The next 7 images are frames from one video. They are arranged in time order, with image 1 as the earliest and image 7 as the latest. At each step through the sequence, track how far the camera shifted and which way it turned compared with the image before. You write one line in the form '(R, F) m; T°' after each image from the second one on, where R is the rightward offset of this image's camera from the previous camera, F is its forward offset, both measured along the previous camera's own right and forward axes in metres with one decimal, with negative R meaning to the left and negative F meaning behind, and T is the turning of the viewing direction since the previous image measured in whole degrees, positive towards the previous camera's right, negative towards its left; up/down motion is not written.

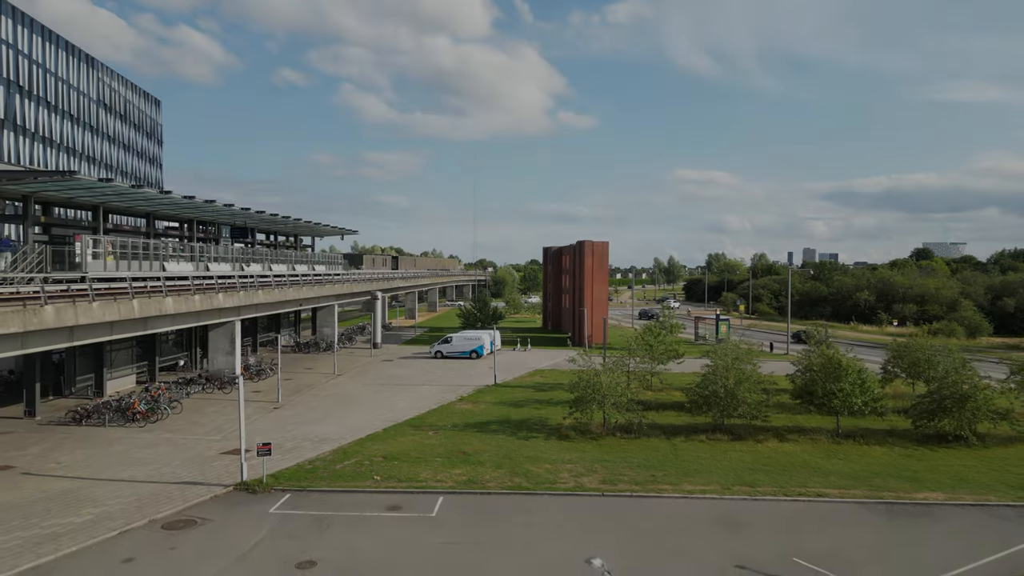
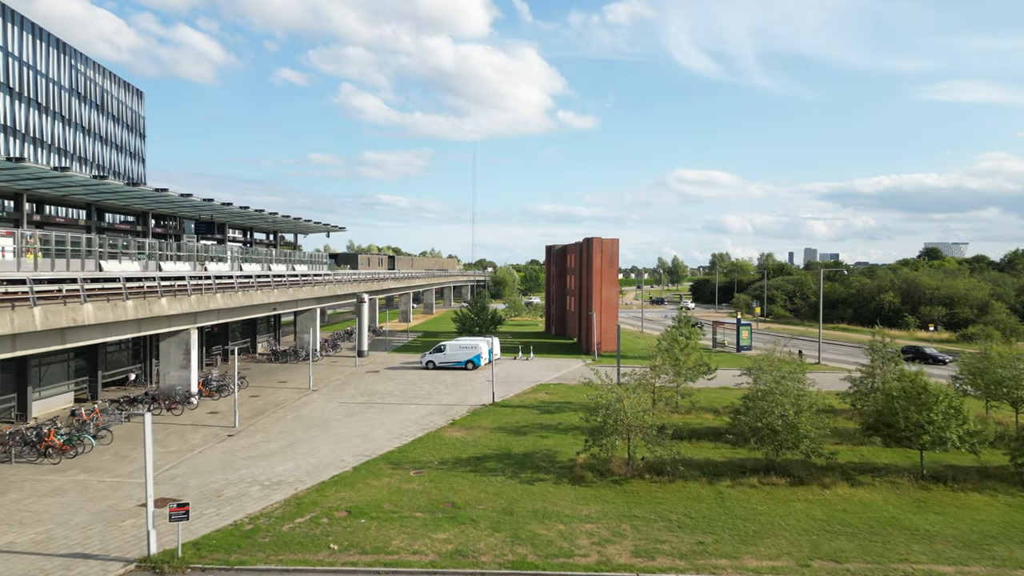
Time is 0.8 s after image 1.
(0.0, +5.2) m; 0°
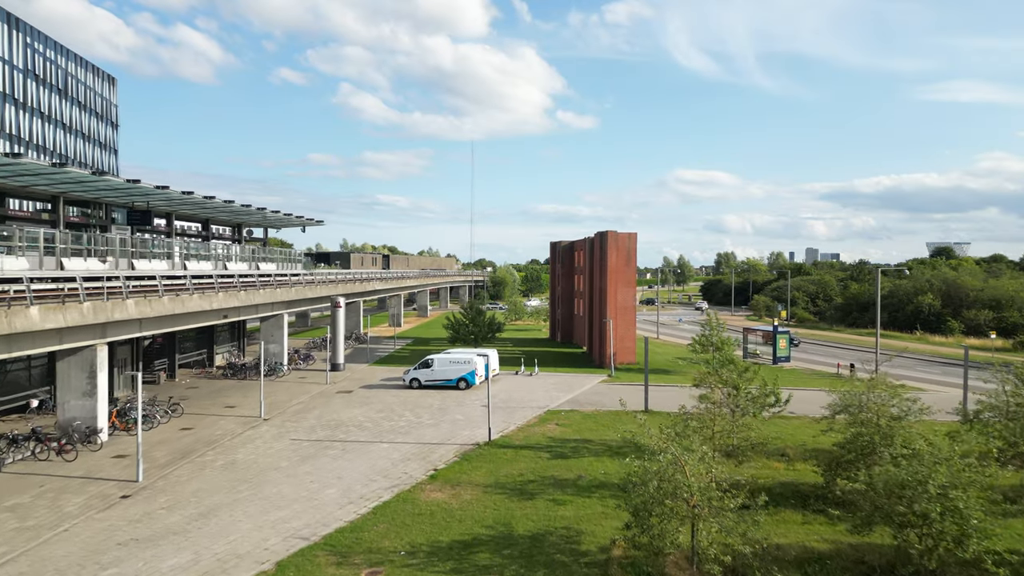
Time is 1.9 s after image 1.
(-0.1, +7.1) m; 0°
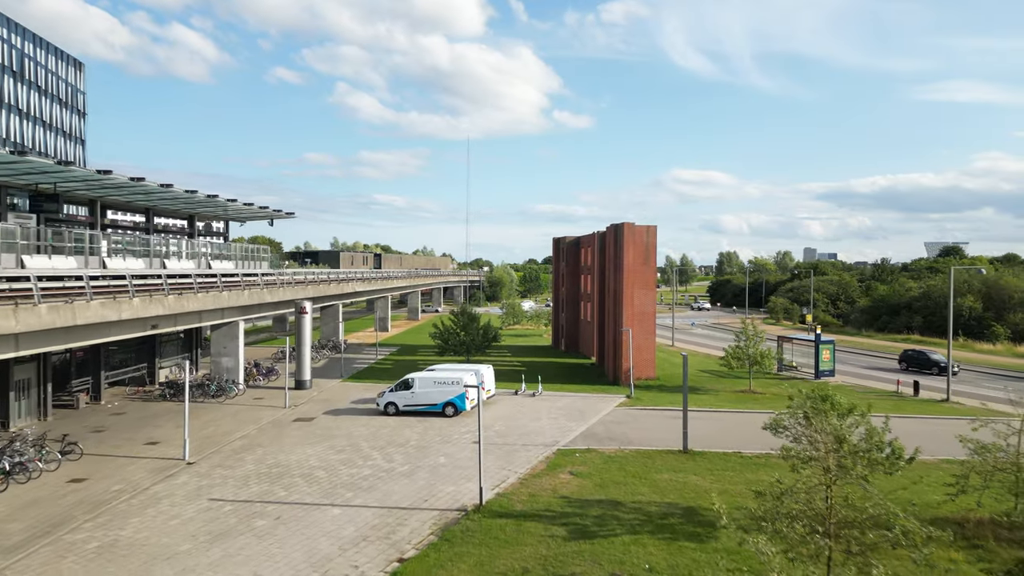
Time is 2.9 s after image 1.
(-0.1, +6.5) m; 0°
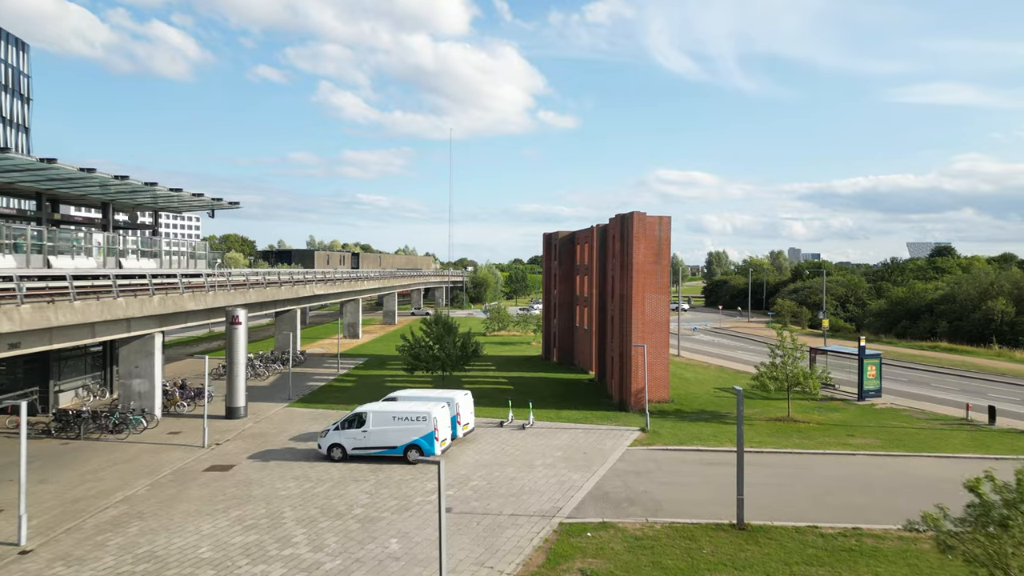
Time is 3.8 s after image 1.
(0.0, +6.6) m; +1°
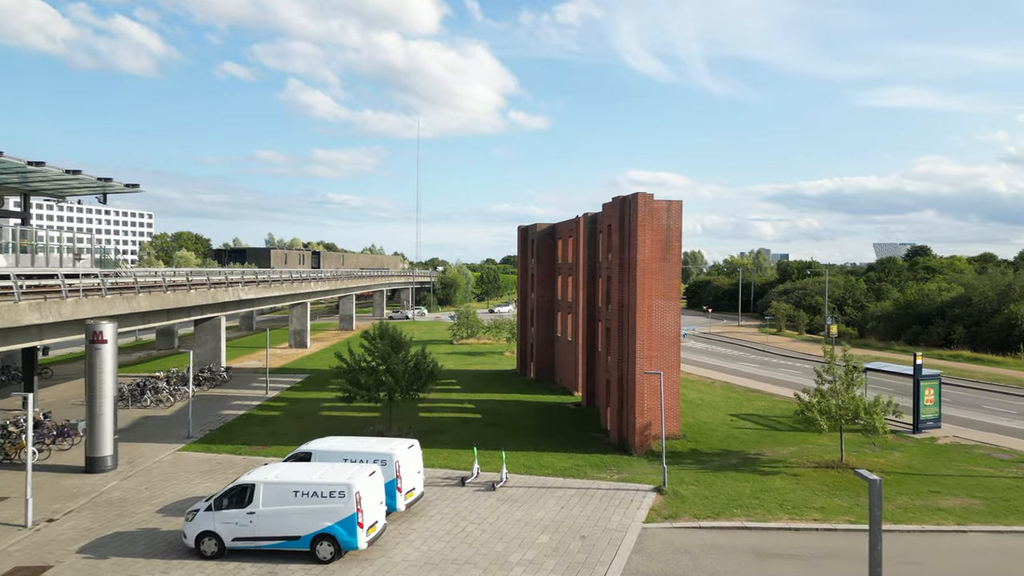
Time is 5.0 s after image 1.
(+0.2, +7.1) m; +2°
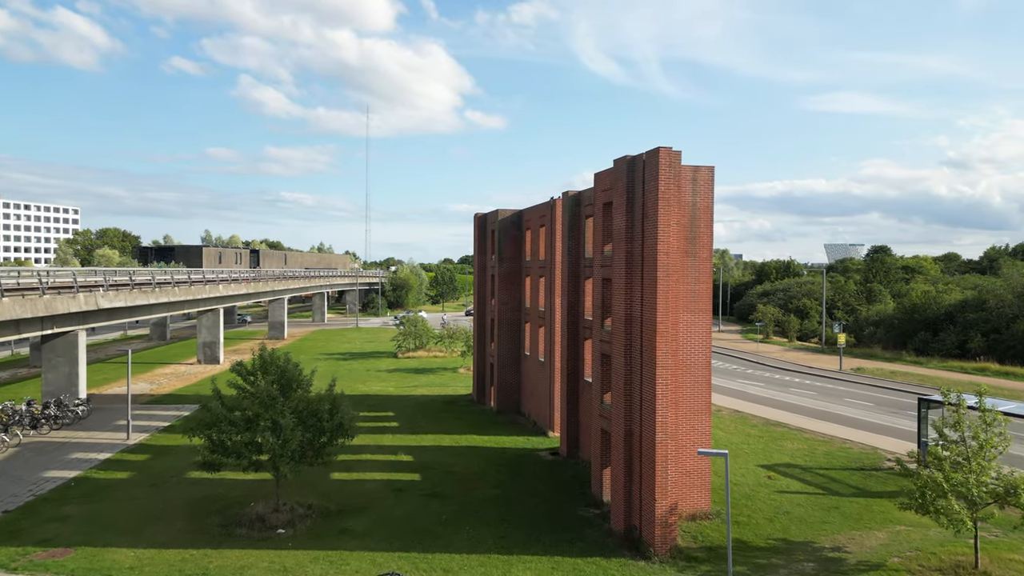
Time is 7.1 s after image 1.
(+0.1, +8.2) m; +3°
